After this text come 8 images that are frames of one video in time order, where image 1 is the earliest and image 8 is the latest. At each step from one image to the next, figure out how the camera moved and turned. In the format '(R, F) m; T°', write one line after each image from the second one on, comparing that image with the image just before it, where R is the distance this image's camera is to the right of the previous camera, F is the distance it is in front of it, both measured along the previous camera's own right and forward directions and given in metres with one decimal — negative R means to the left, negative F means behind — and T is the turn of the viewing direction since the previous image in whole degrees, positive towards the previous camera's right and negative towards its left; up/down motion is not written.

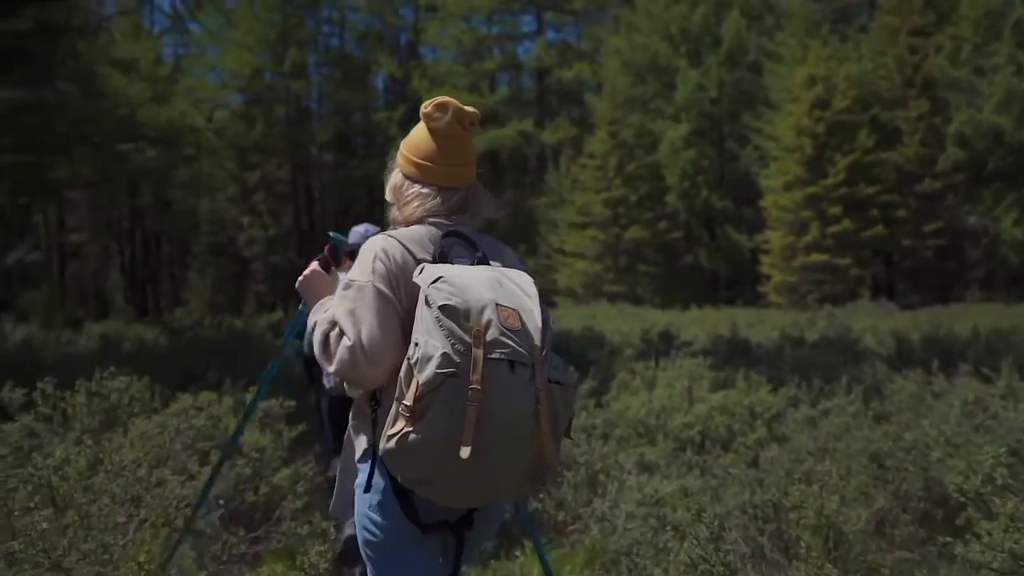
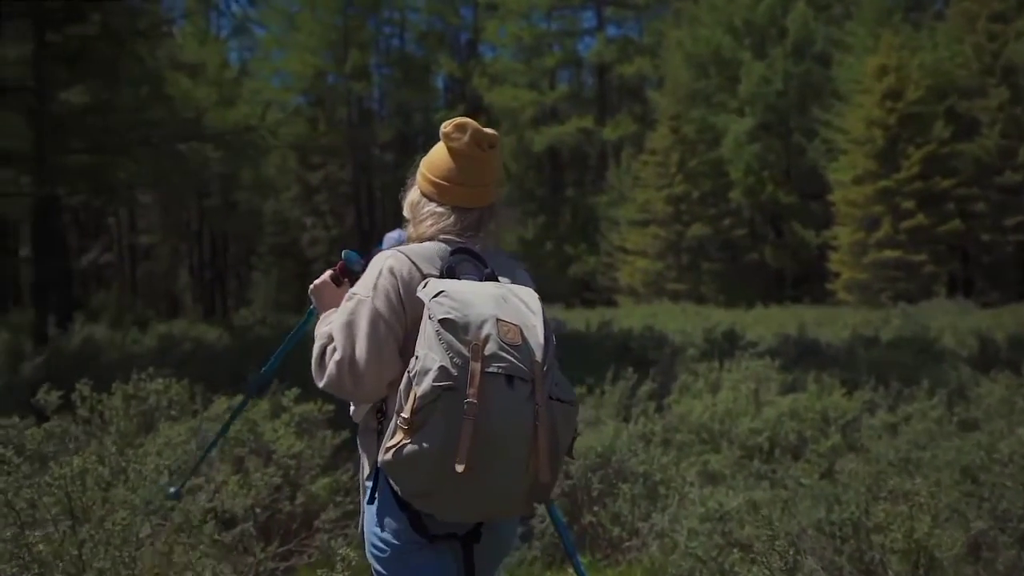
(0.0, +0.3) m; -3°
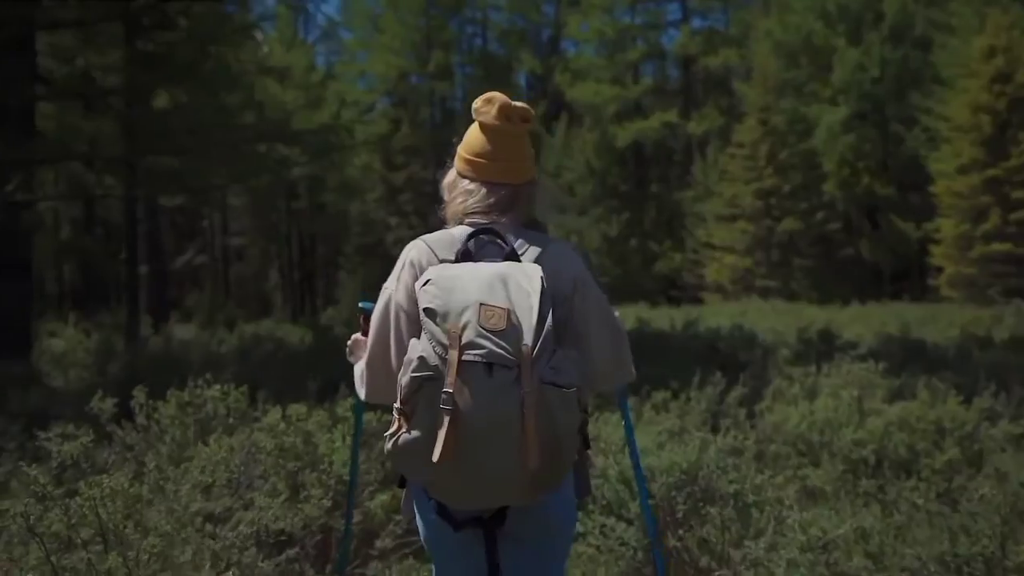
(0.0, +0.4) m; -4°
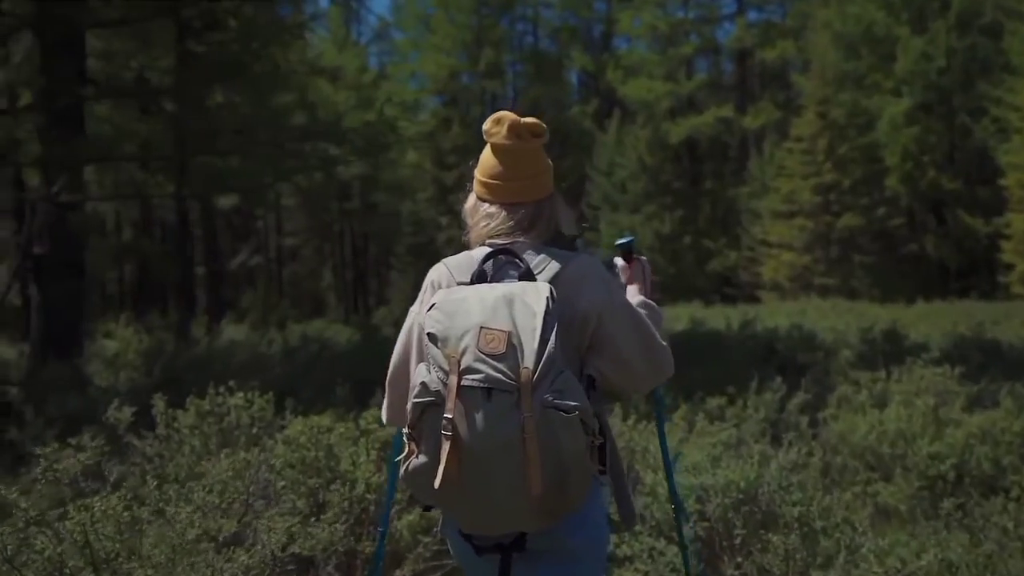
(0.0, +0.3) m; -3°
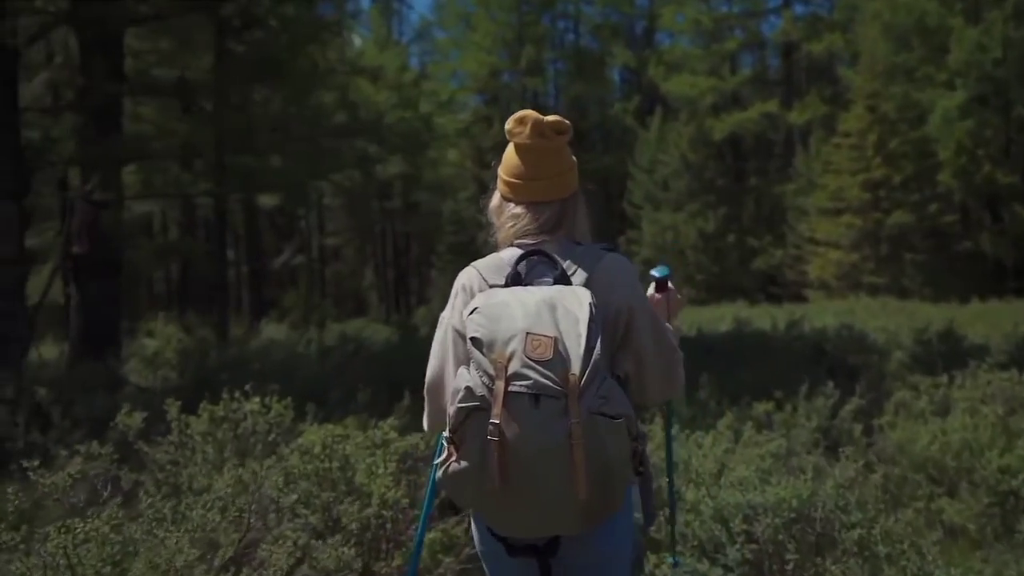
(0.0, +0.3) m; -2°
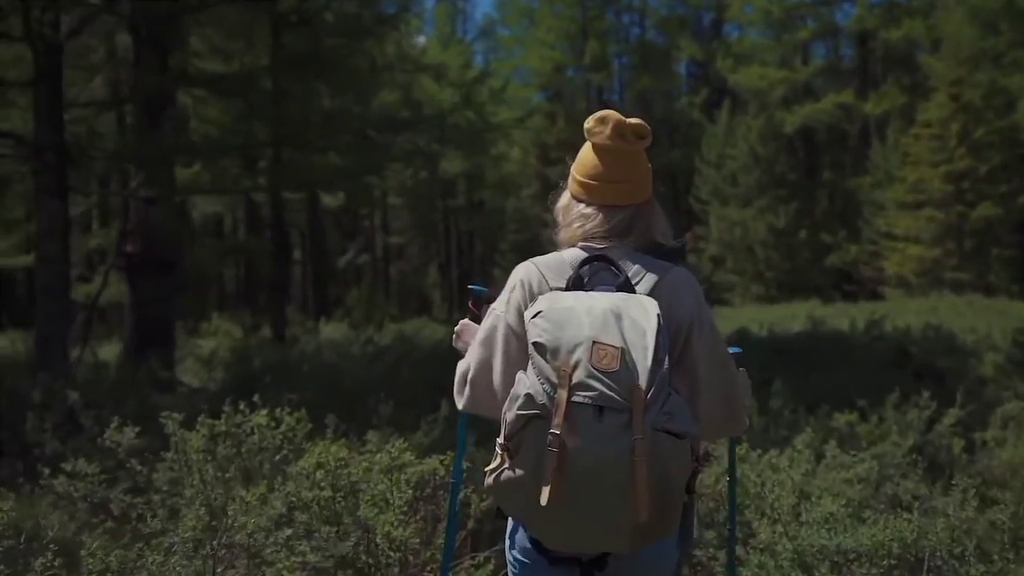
(+0.1, +0.6) m; -3°
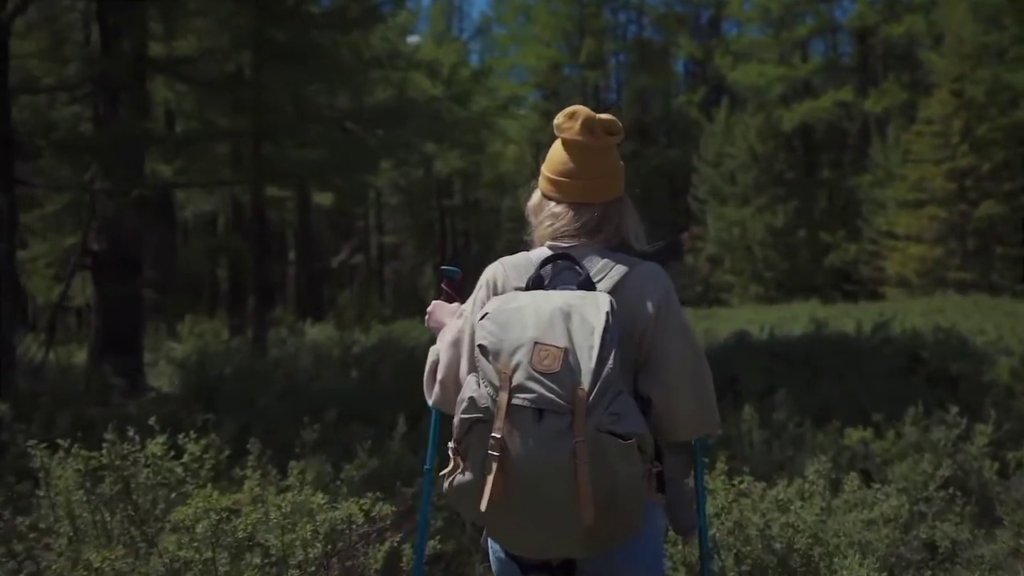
(+0.1, +0.6) m; 0°
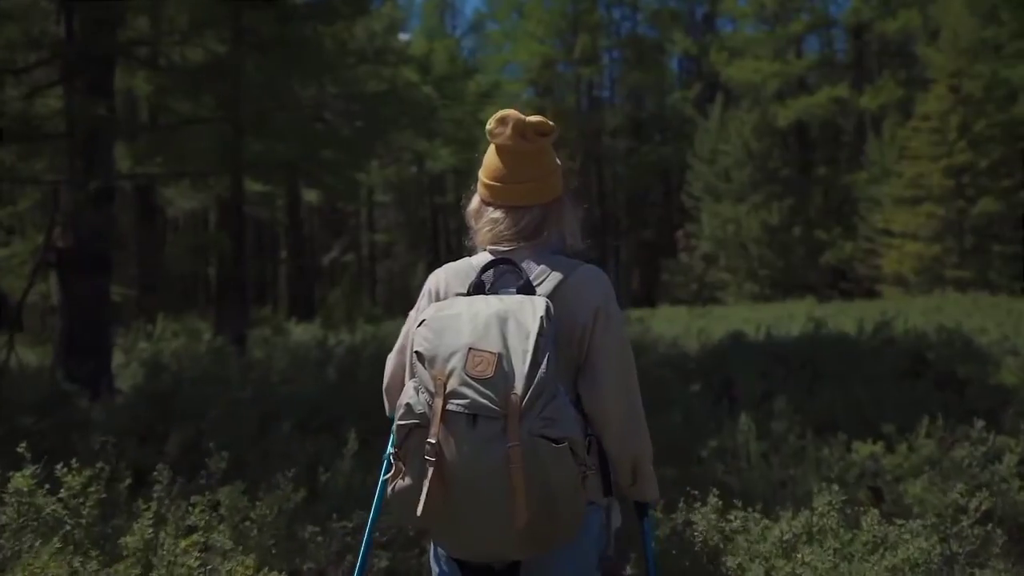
(+0.1, +0.5) m; 0°
